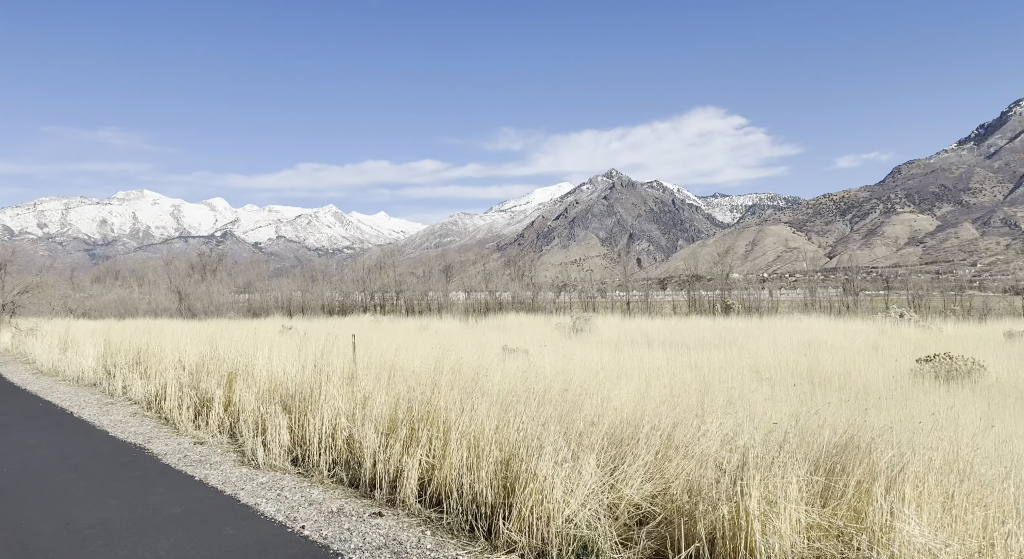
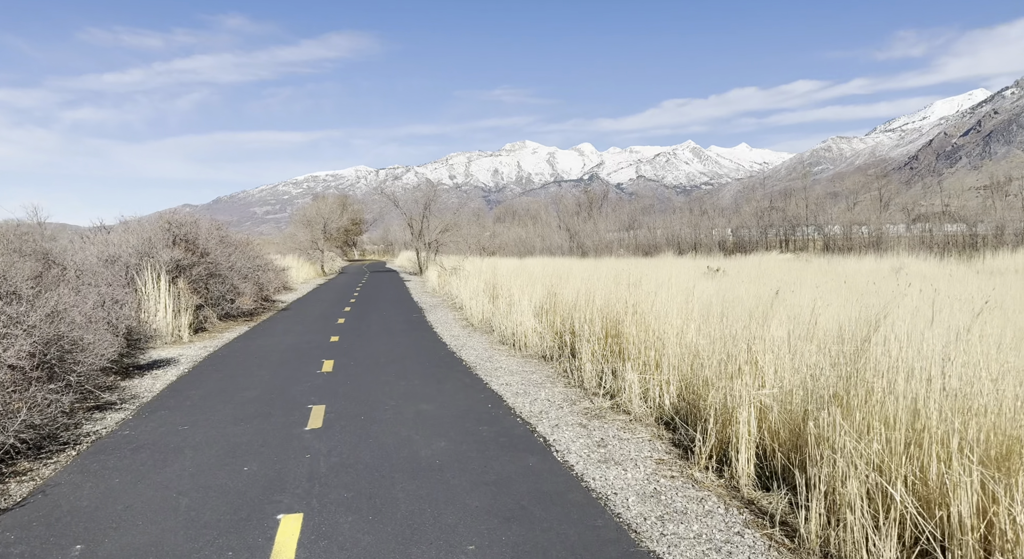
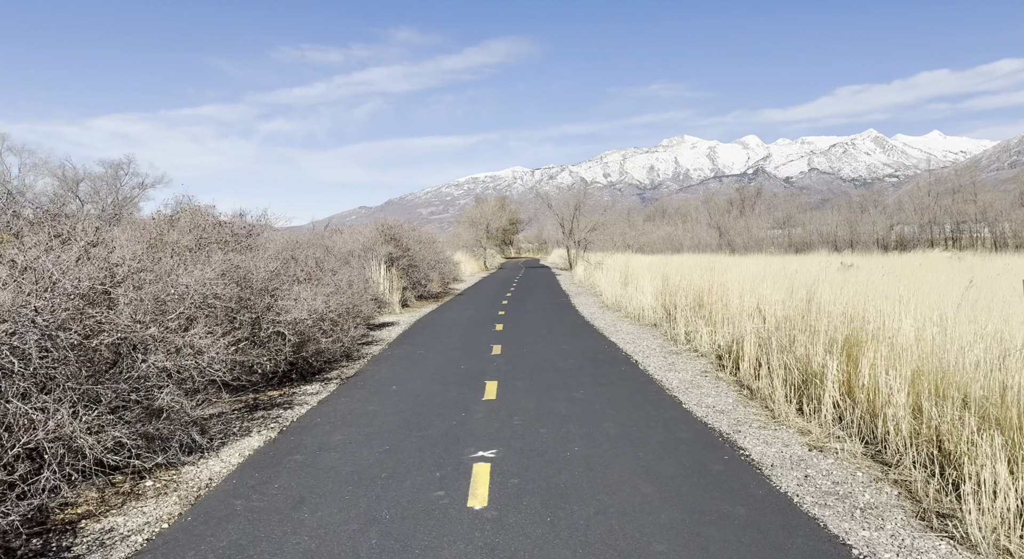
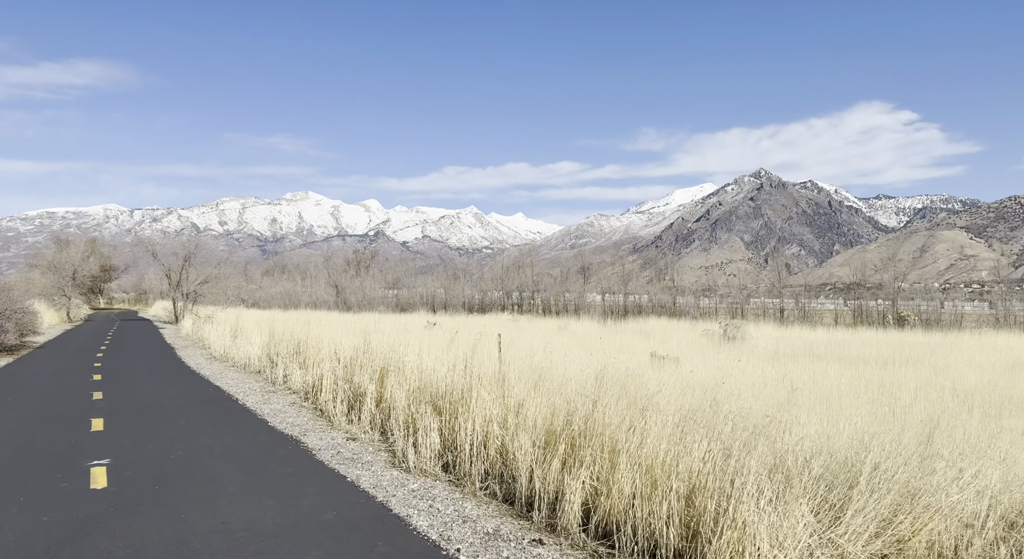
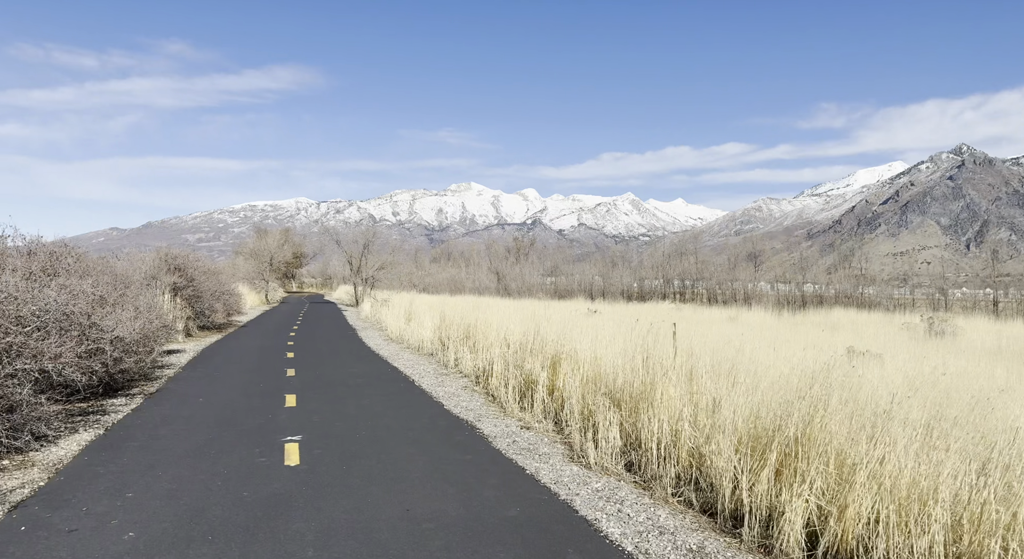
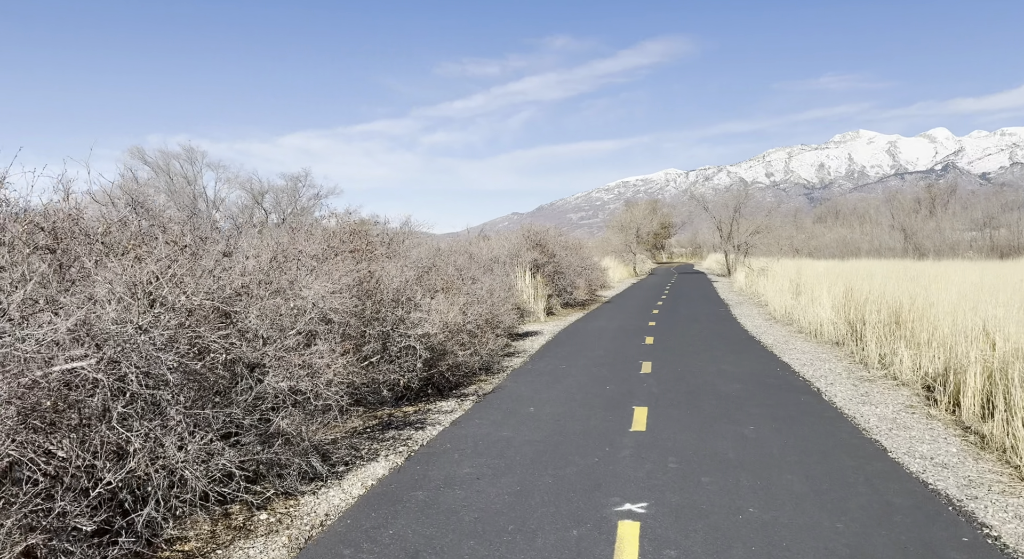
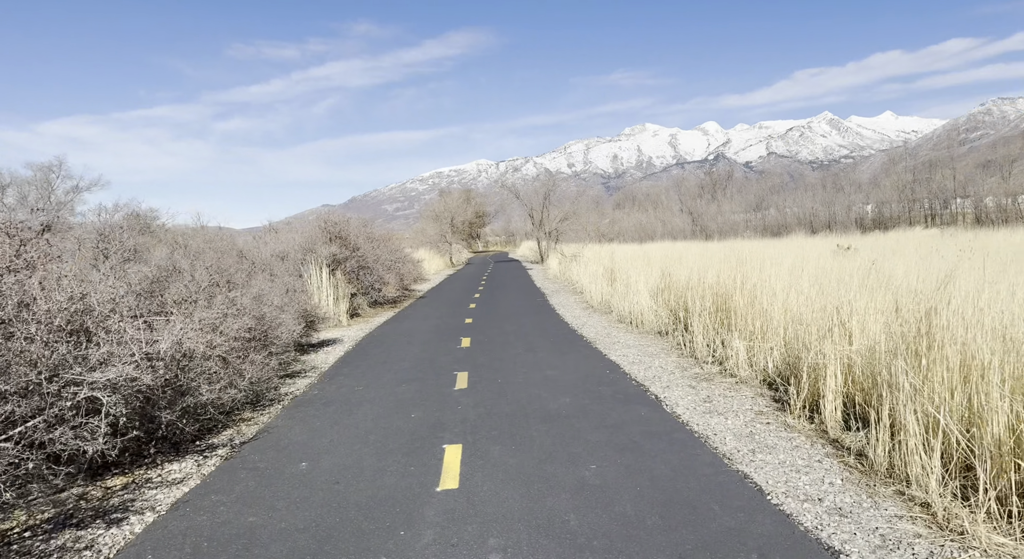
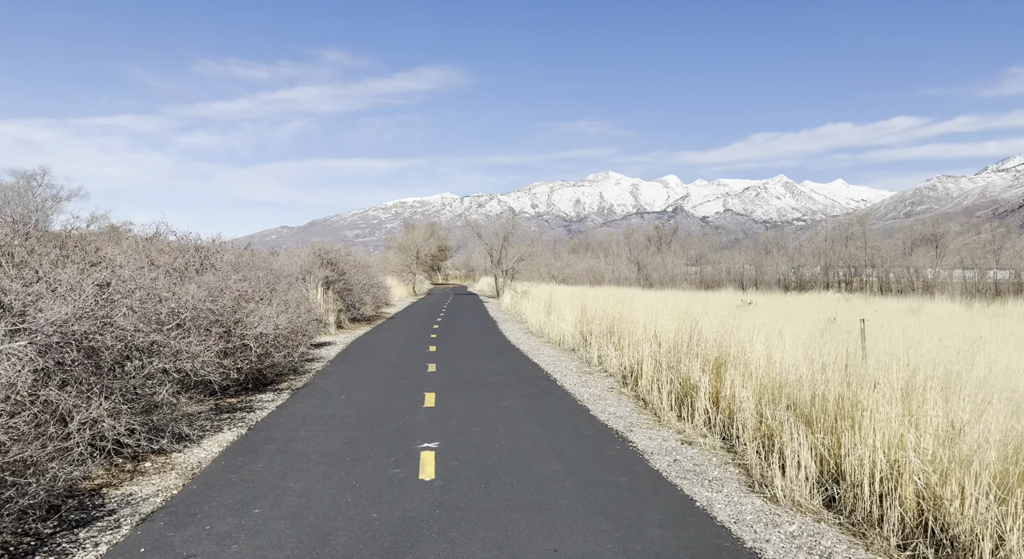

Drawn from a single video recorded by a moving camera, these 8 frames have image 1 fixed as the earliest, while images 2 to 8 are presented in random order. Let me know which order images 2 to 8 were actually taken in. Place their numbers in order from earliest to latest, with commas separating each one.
4, 5, 8, 3, 6, 7, 2
